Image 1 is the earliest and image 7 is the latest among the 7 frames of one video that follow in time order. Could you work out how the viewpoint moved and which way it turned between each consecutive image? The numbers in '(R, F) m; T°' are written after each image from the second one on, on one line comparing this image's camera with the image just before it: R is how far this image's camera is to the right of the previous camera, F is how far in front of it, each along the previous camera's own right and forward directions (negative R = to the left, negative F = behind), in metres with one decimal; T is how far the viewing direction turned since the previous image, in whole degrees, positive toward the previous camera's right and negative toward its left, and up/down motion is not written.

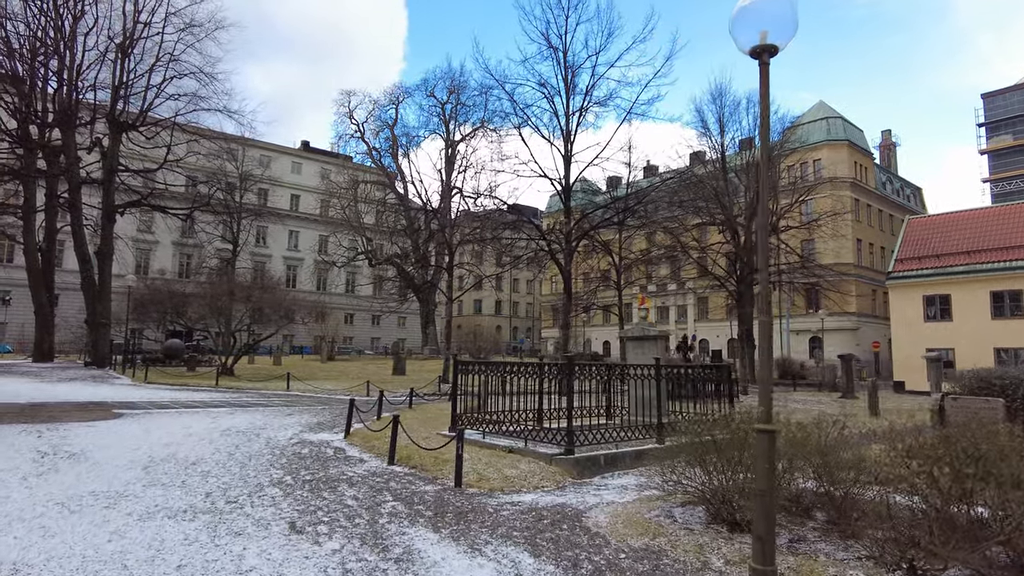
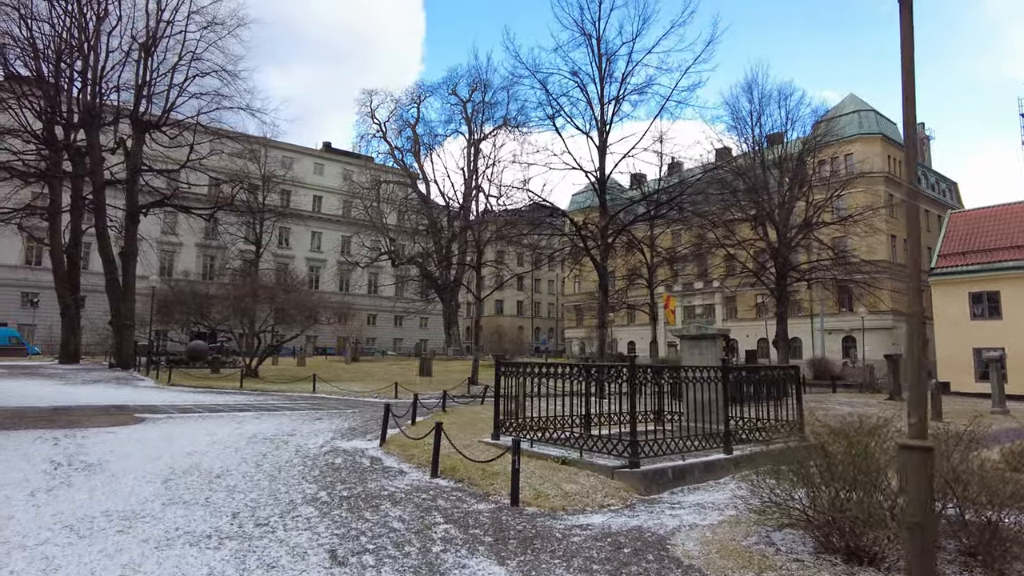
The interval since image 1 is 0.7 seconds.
(-0.4, +0.7) m; -2°
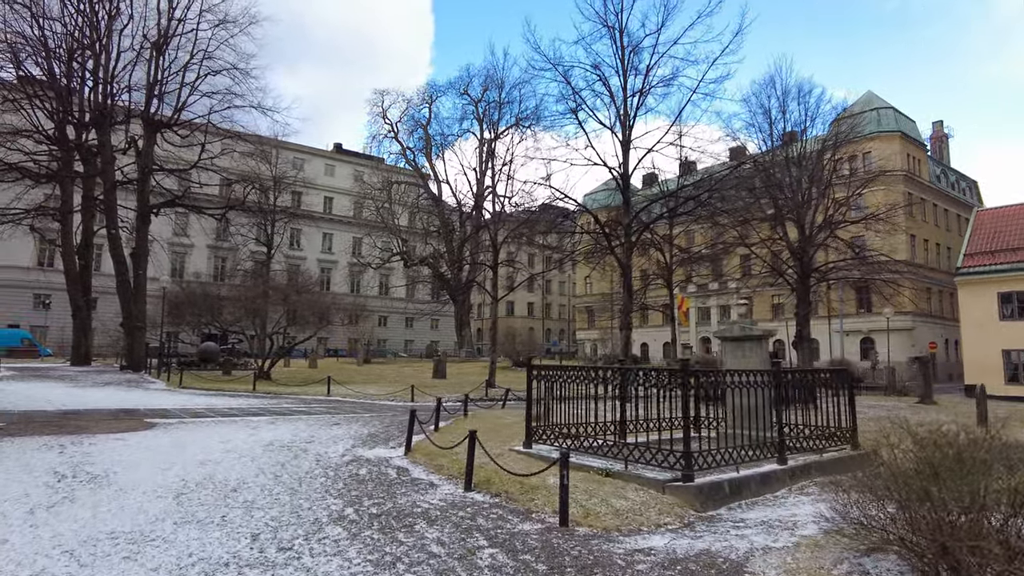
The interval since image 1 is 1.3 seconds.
(-0.3, +0.6) m; -1°
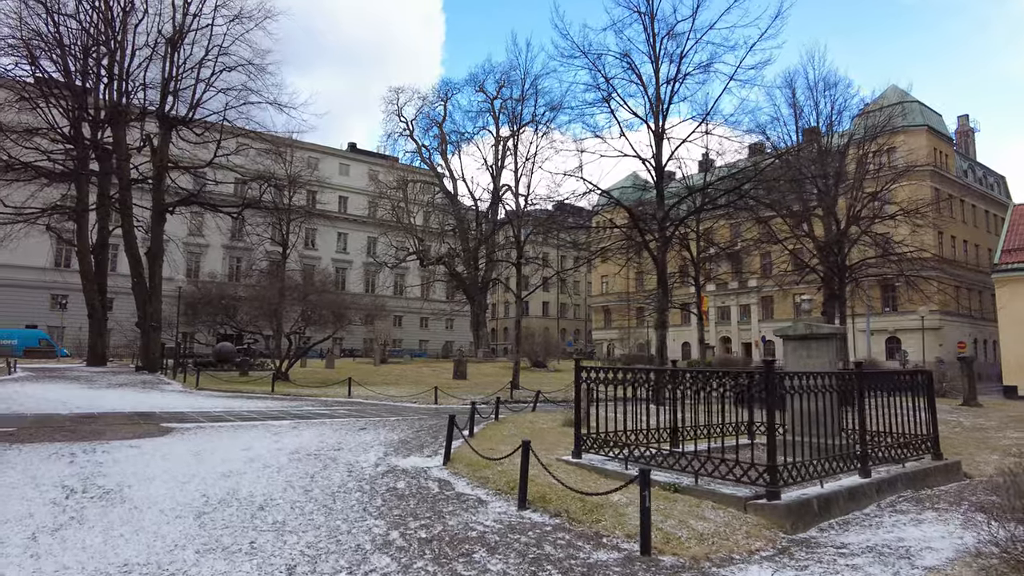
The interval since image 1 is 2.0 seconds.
(-0.4, +0.7) m; -1°
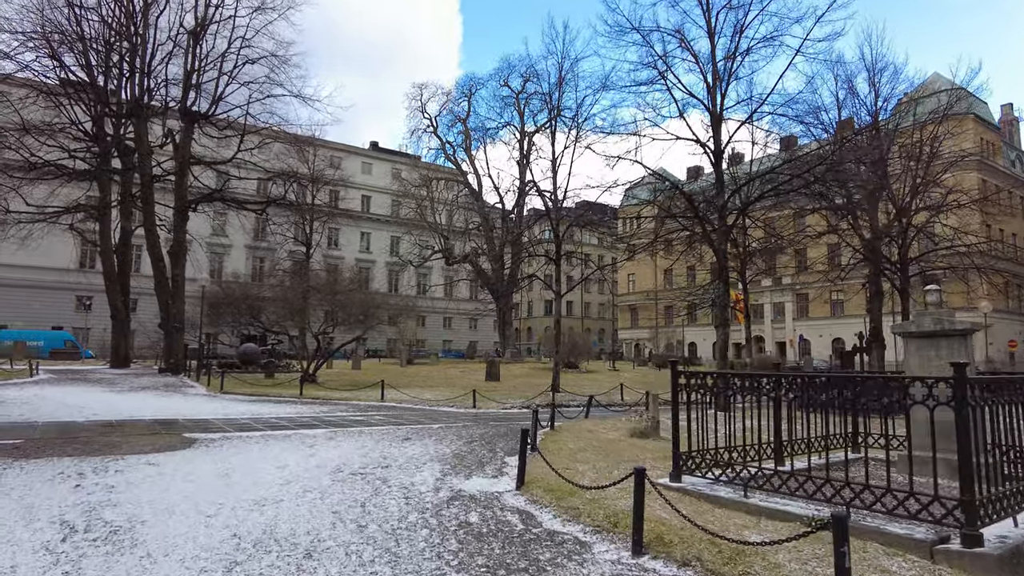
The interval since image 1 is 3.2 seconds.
(-0.6, +1.2) m; -2°
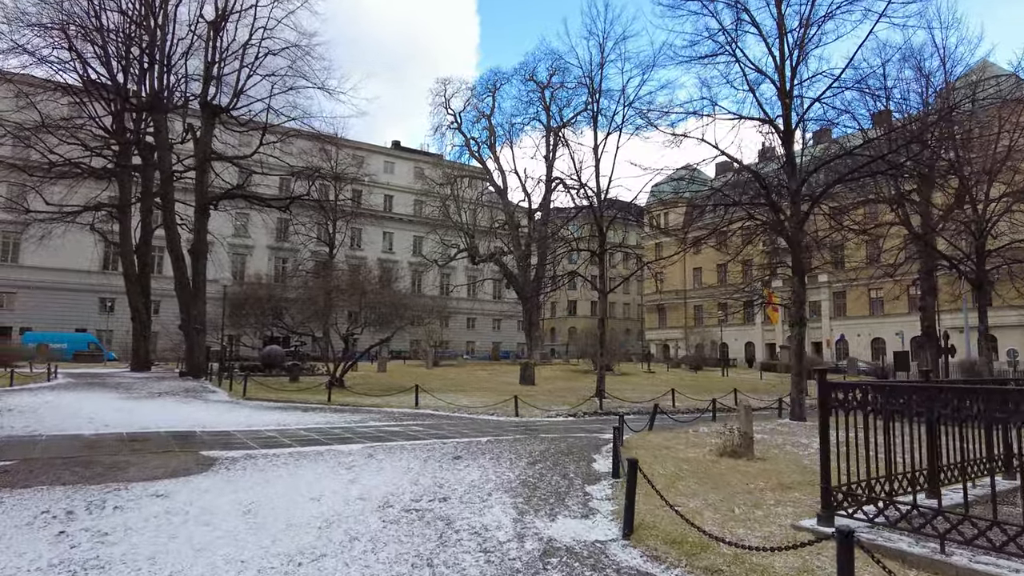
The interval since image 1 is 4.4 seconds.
(-0.6, +1.3) m; -2°
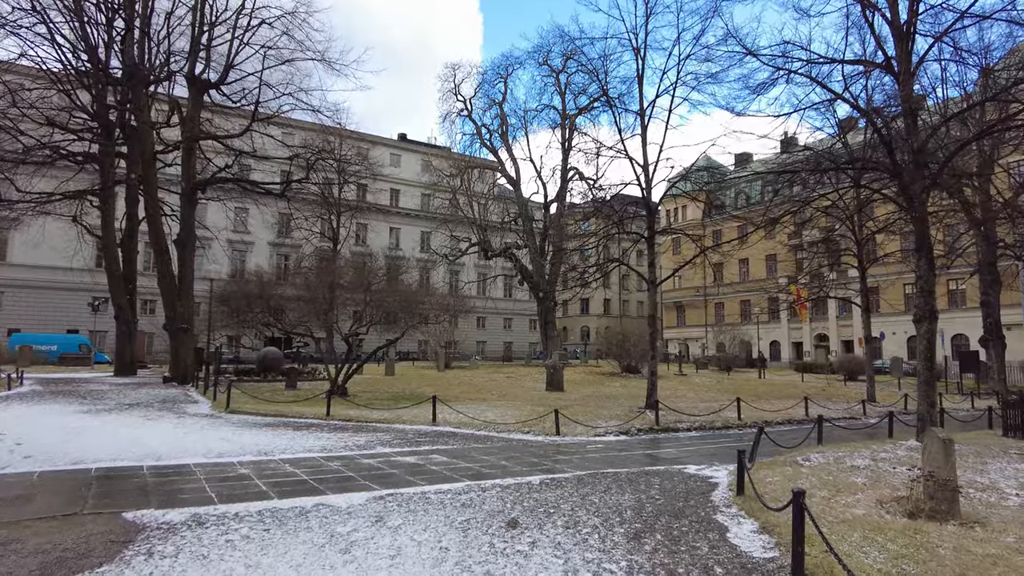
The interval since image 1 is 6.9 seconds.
(-0.6, +2.8) m; 0°
